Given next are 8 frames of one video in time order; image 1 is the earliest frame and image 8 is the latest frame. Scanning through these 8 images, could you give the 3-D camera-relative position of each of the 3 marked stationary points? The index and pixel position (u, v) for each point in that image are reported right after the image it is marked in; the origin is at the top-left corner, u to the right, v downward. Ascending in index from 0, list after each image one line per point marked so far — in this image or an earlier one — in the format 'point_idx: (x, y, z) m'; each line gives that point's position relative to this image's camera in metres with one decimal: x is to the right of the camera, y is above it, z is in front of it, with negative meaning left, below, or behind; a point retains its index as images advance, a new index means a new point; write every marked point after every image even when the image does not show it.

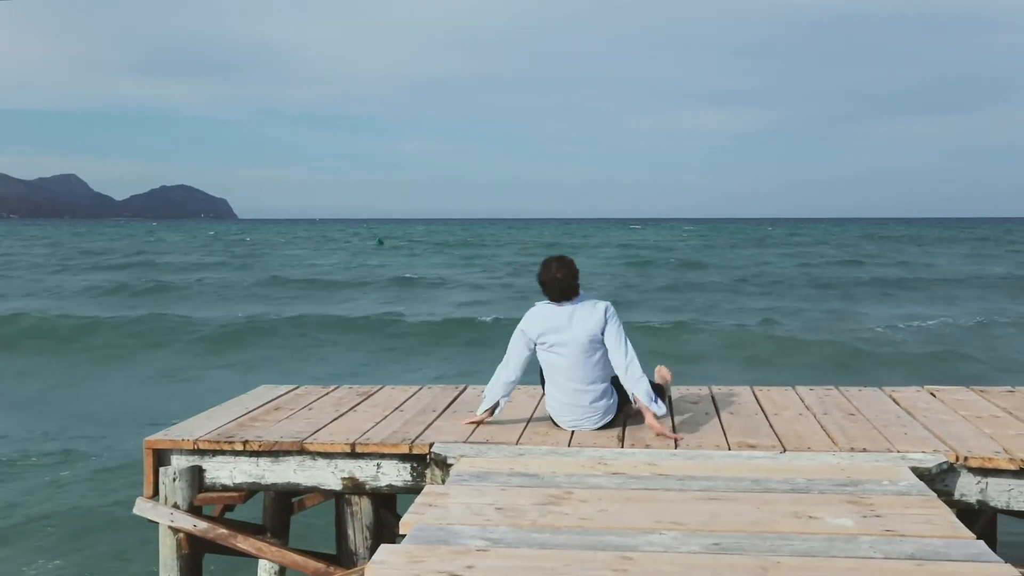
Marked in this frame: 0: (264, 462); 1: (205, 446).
0: (-1.3, -0.9, +5.4) m
1: (-1.5, -0.8, +5.4) m
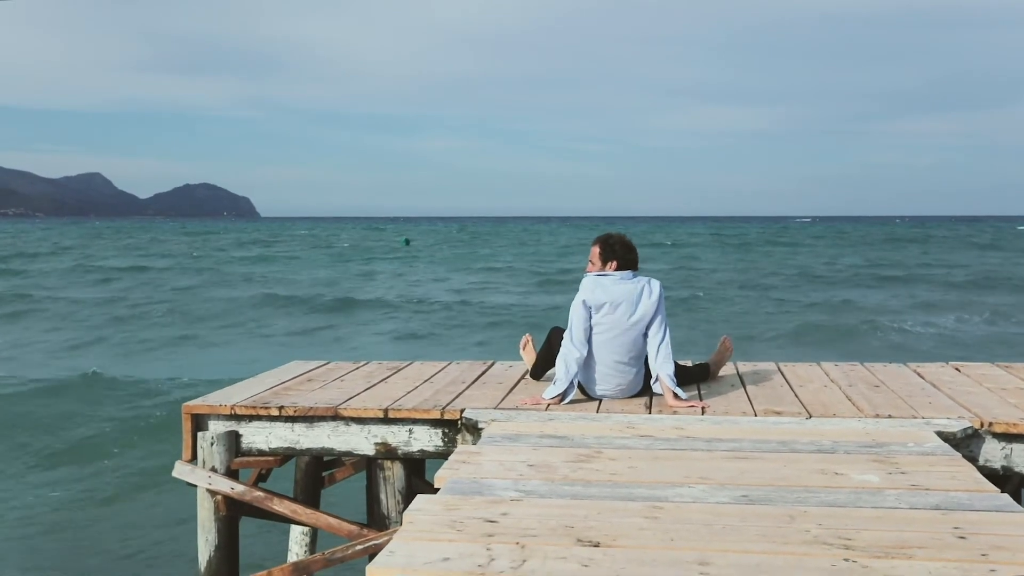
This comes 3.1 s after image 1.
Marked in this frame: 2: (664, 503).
0: (-1.1, -0.7, +5.6) m
1: (-1.4, -0.6, +5.5) m
2: (+0.5, -0.8, +3.8) m
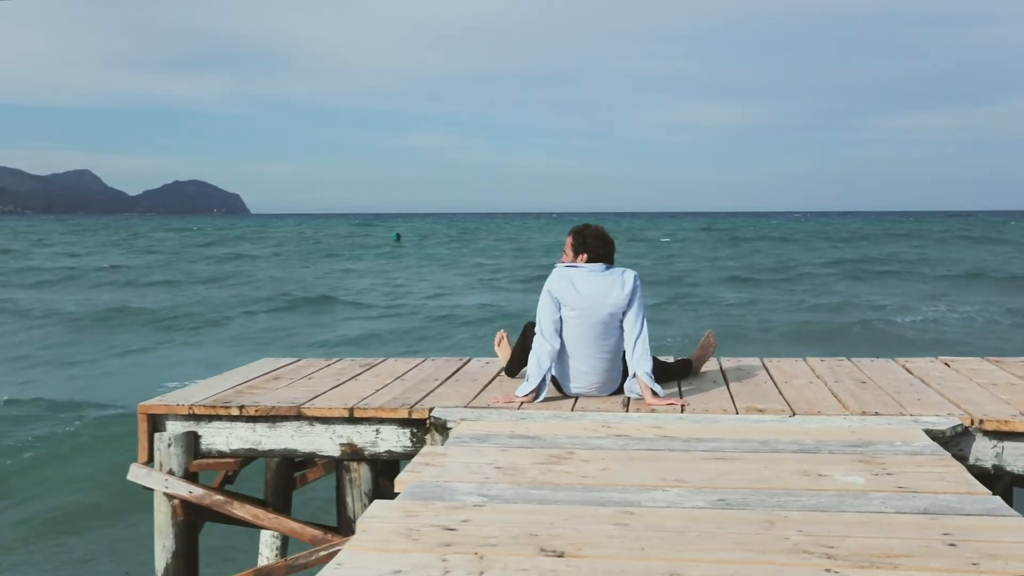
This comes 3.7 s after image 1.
0: (-1.2, -0.7, +5.3) m
1: (-1.5, -0.6, +5.3) m
2: (+0.4, -0.7, +3.6) m
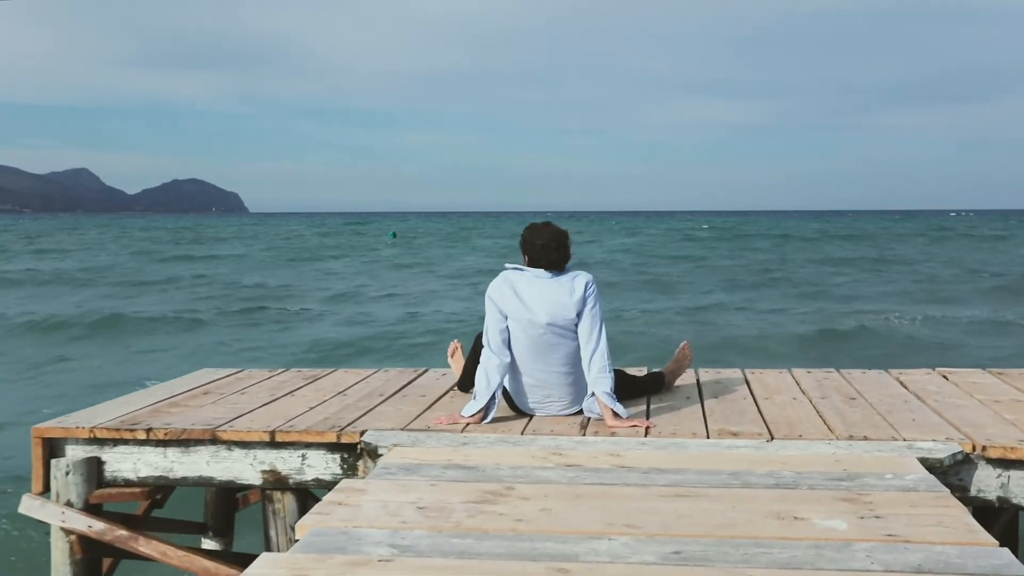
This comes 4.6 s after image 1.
0: (-1.5, -0.7, +4.7) m
1: (-1.8, -0.6, +4.7) m
2: (+0.2, -0.8, +3.0) m
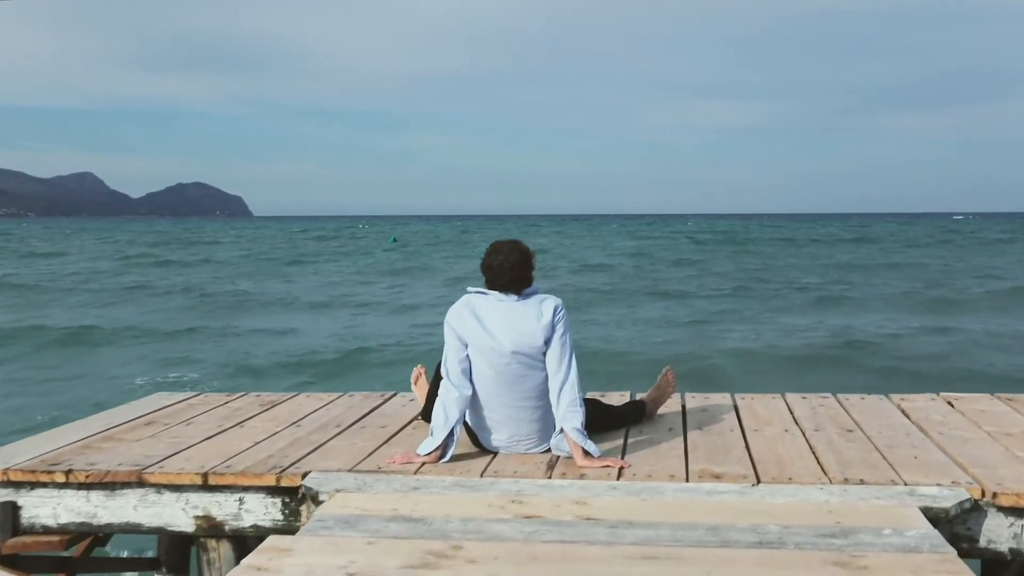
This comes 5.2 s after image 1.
0: (-1.7, -0.8, +4.3) m
1: (-1.9, -0.7, +4.2) m
2: (0.0, -0.9, +2.6) m
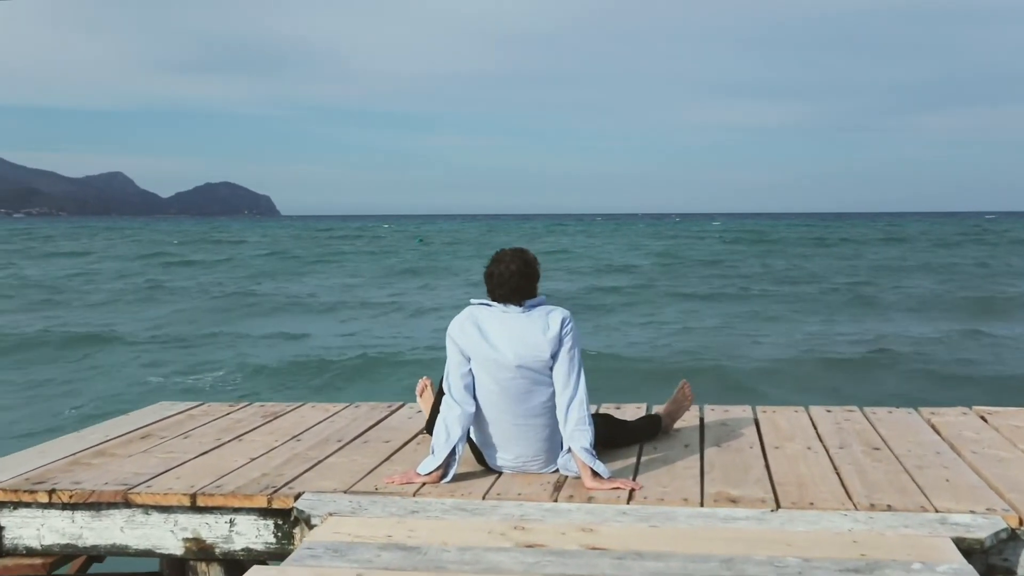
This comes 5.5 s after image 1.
0: (-1.6, -0.9, +4.1) m
1: (-1.9, -0.8, +4.0) m
2: (0.0, -0.9, +2.3) m
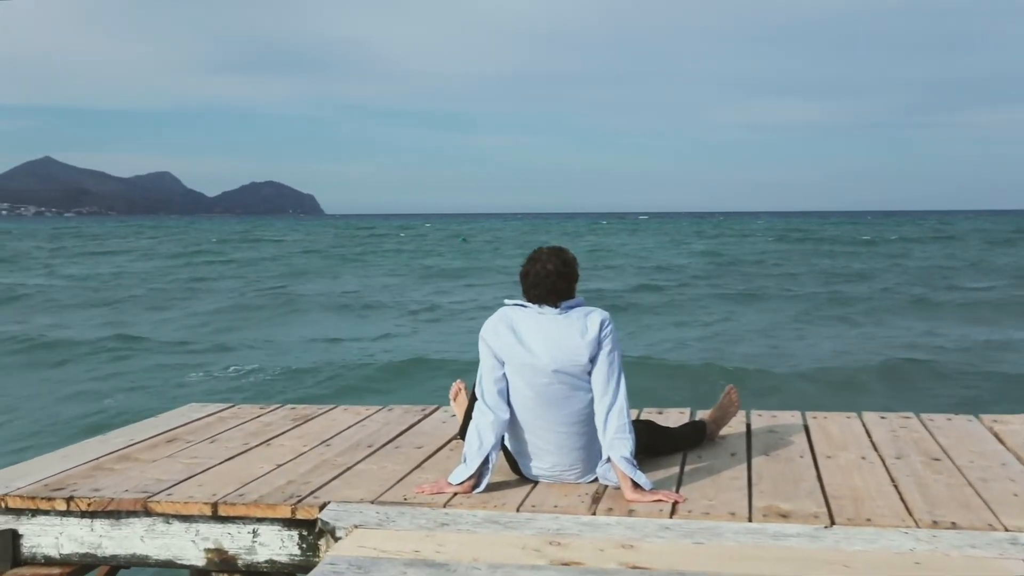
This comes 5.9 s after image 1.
0: (-1.5, -0.9, +3.9) m
1: (-1.8, -0.8, +3.9) m
2: (0.0, -0.9, +2.1) m
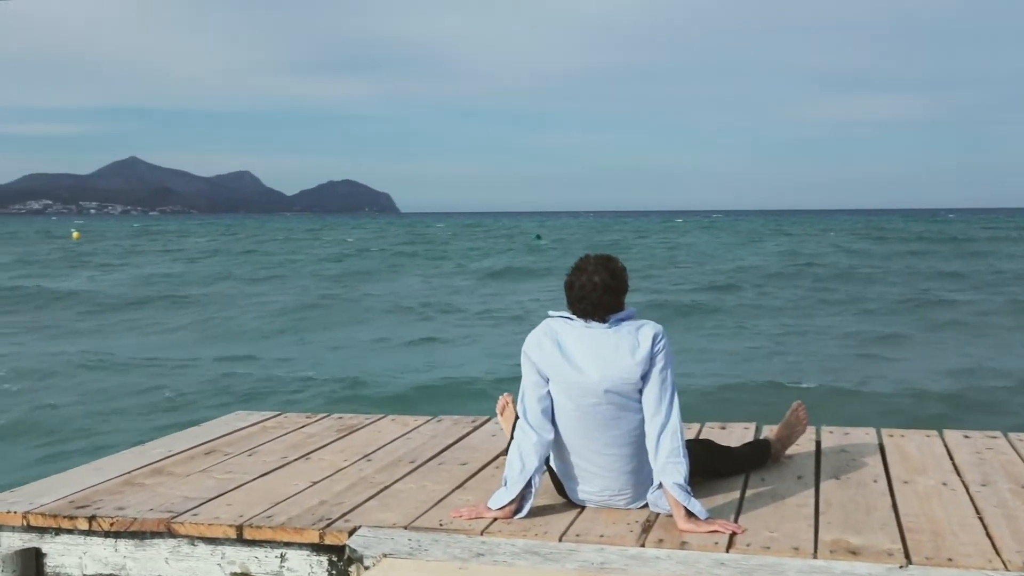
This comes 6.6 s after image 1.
0: (-1.4, -0.9, +3.7) m
1: (-1.6, -0.8, +3.7) m
2: (+0.1, -1.0, +1.8) m
